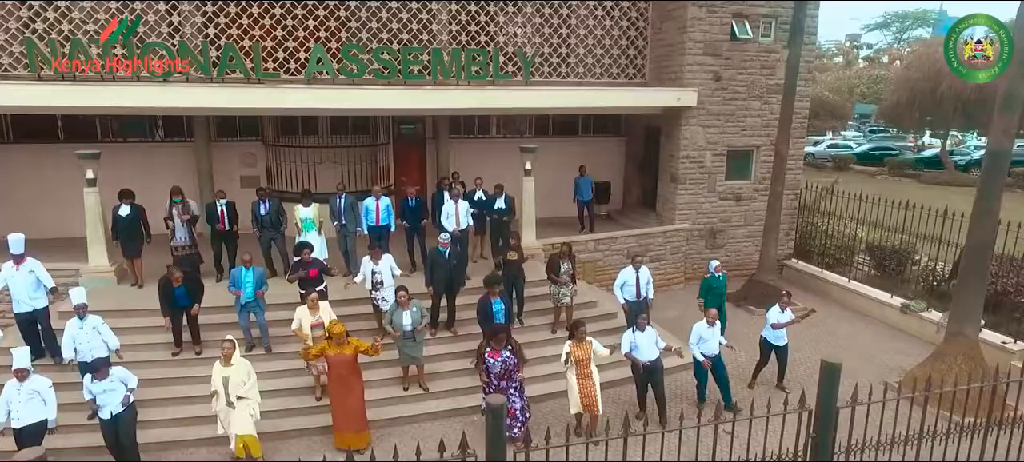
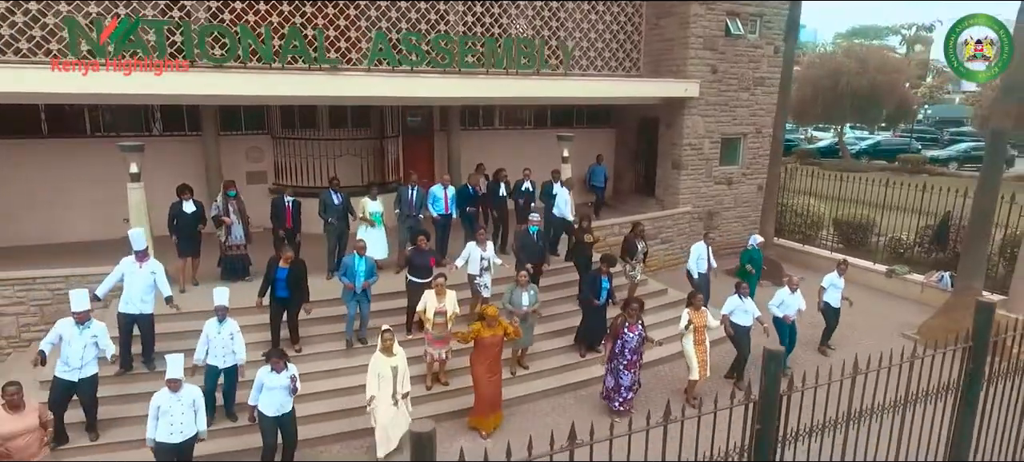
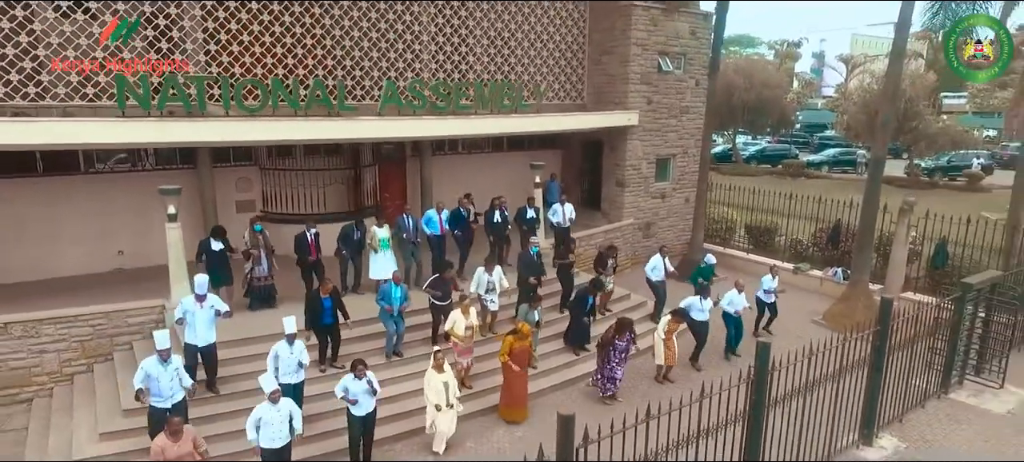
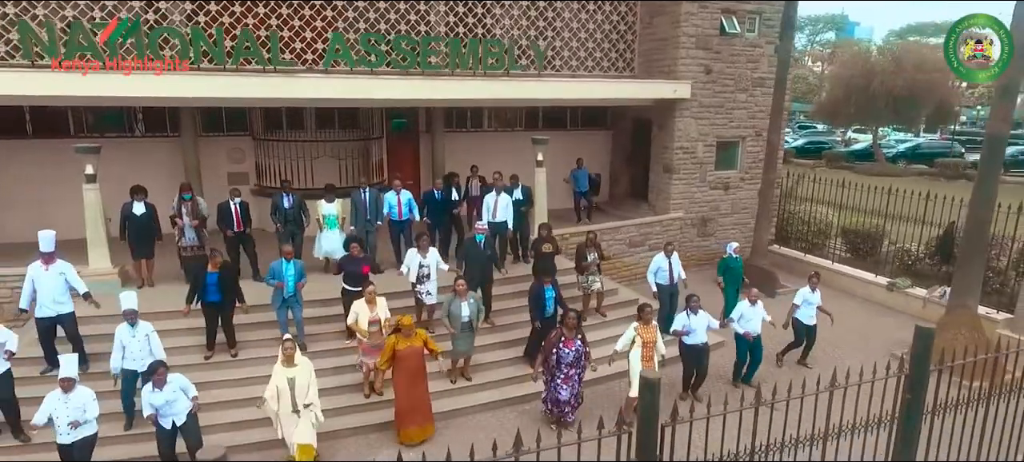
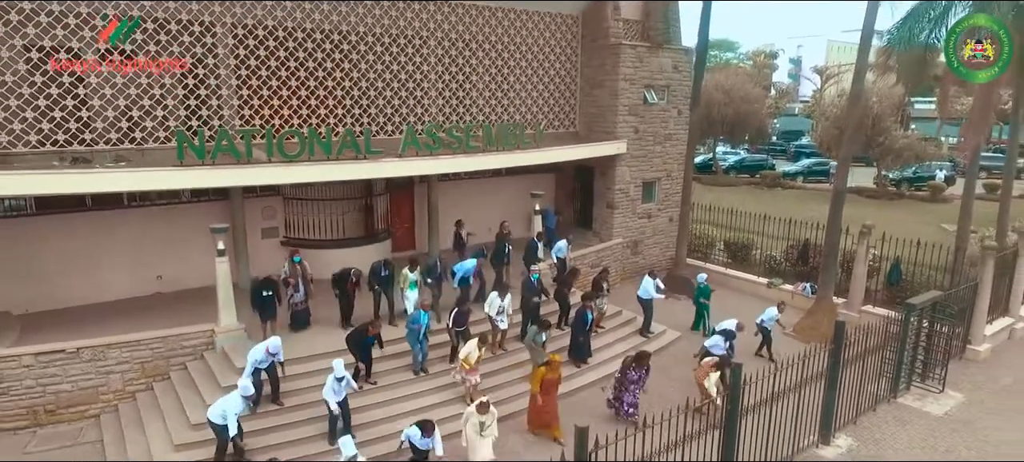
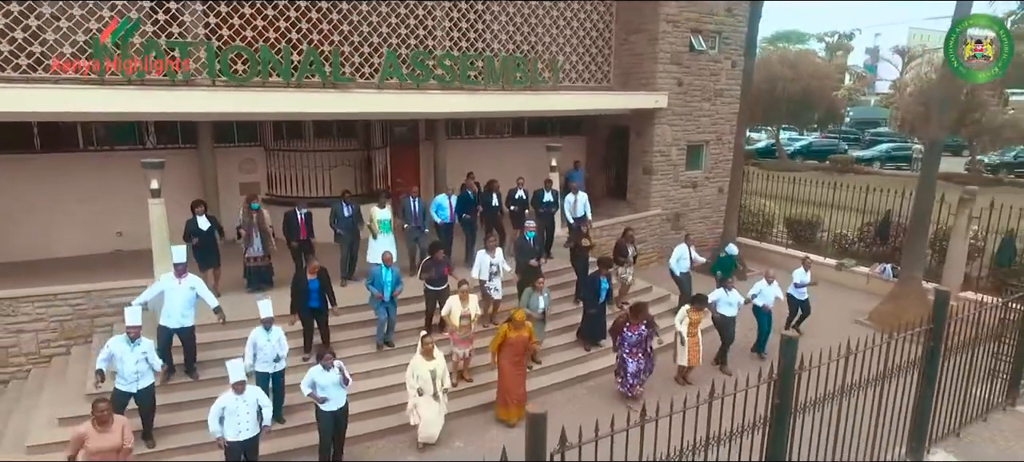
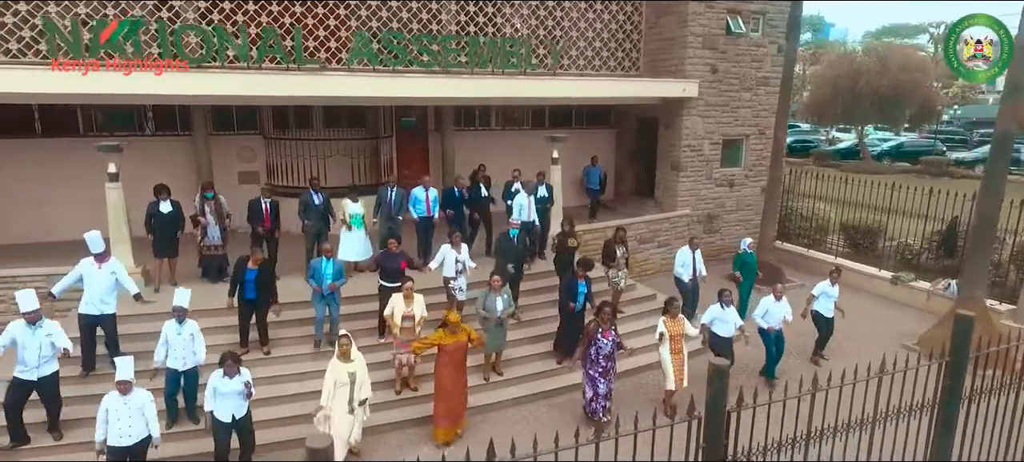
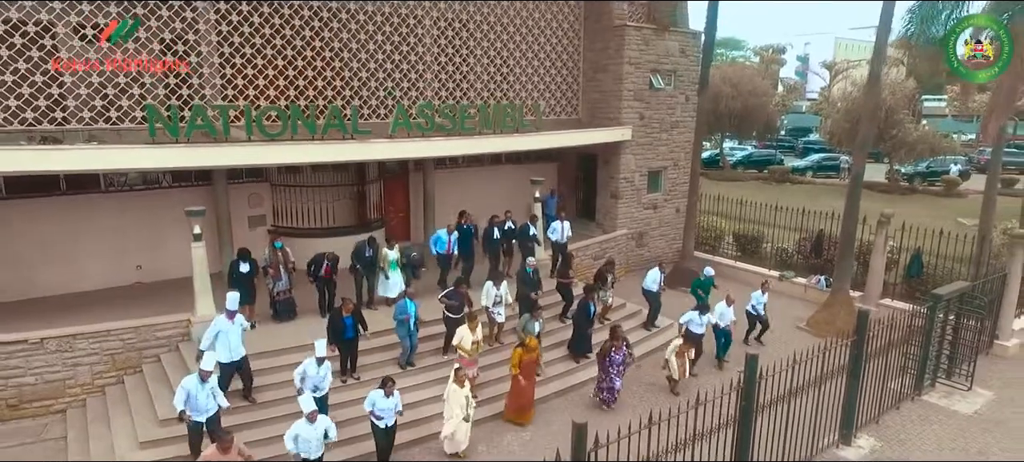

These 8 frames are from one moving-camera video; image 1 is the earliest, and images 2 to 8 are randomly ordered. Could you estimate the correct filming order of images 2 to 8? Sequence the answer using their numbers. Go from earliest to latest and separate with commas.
4, 7, 2, 6, 3, 8, 5
